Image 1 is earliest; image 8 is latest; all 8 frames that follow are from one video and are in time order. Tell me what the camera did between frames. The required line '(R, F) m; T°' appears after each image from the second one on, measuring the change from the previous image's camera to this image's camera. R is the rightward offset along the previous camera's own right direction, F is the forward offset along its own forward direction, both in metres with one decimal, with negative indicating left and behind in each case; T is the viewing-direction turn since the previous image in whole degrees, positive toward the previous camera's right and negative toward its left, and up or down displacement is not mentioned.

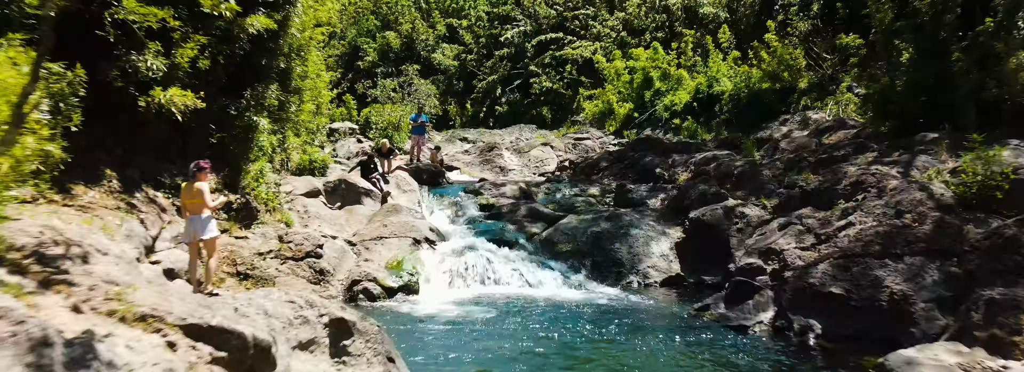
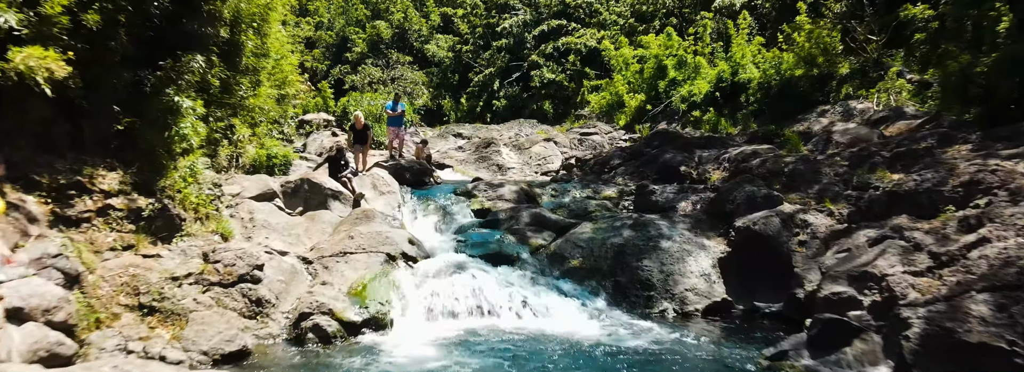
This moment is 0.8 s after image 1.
(0.0, +2.2) m; 0°
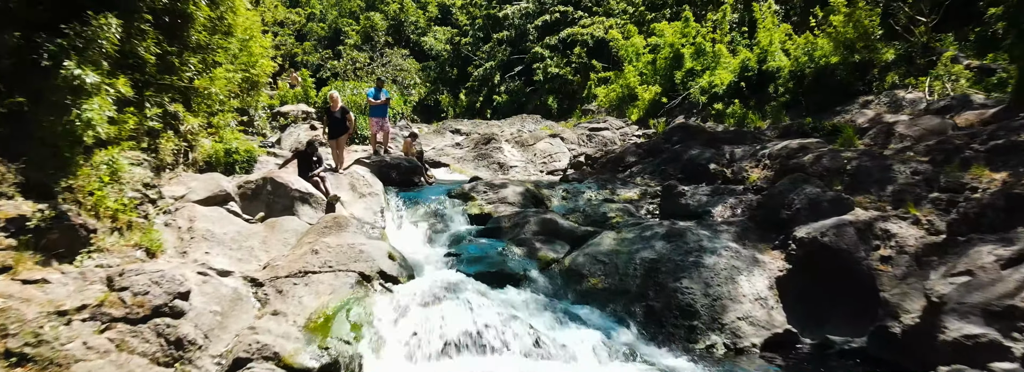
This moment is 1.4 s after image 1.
(0.0, +1.7) m; 0°
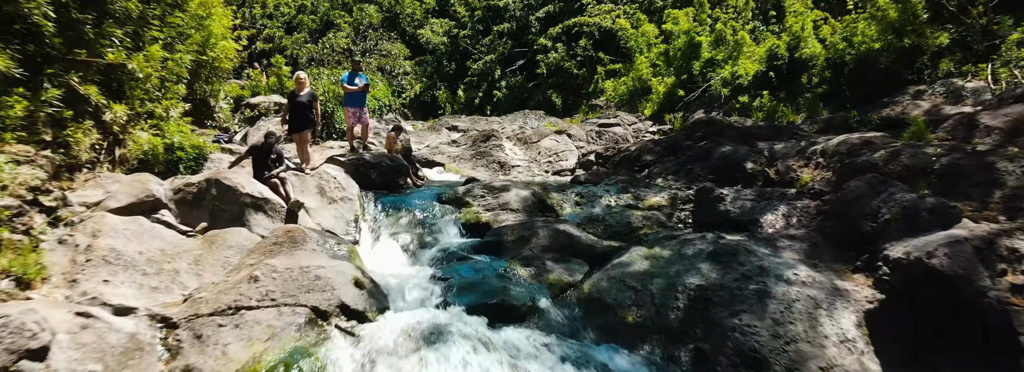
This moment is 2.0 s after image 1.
(0.0, +1.6) m; 0°
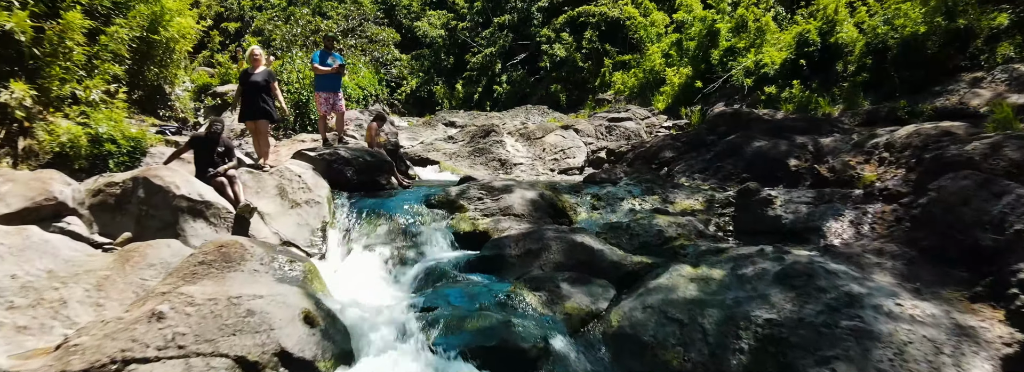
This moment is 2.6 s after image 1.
(0.0, +1.4) m; 0°
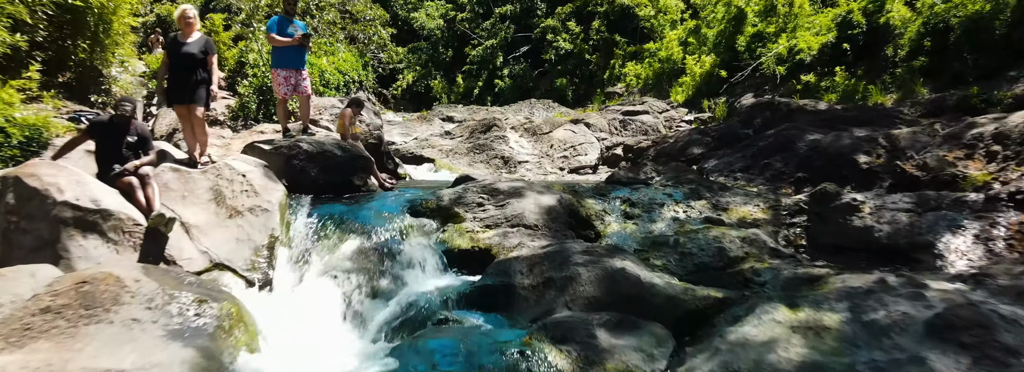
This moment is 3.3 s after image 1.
(-0.1, +1.5) m; 0°
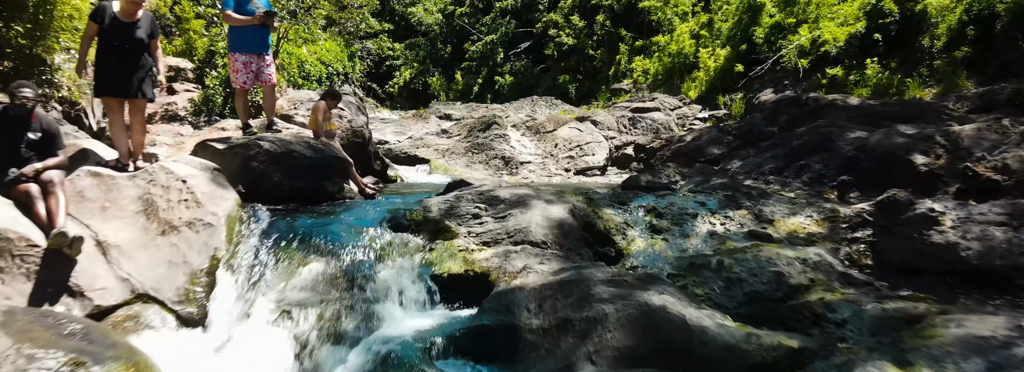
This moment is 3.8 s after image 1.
(0.0, +0.9) m; 0°
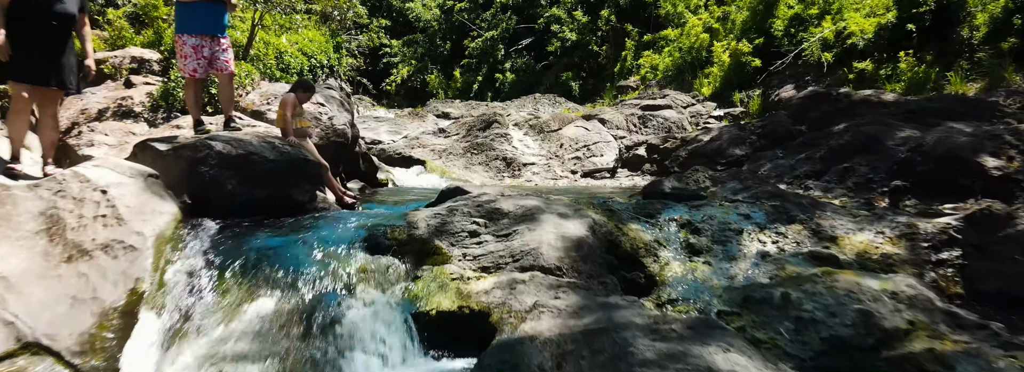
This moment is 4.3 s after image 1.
(0.0, +0.8) m; 0°
